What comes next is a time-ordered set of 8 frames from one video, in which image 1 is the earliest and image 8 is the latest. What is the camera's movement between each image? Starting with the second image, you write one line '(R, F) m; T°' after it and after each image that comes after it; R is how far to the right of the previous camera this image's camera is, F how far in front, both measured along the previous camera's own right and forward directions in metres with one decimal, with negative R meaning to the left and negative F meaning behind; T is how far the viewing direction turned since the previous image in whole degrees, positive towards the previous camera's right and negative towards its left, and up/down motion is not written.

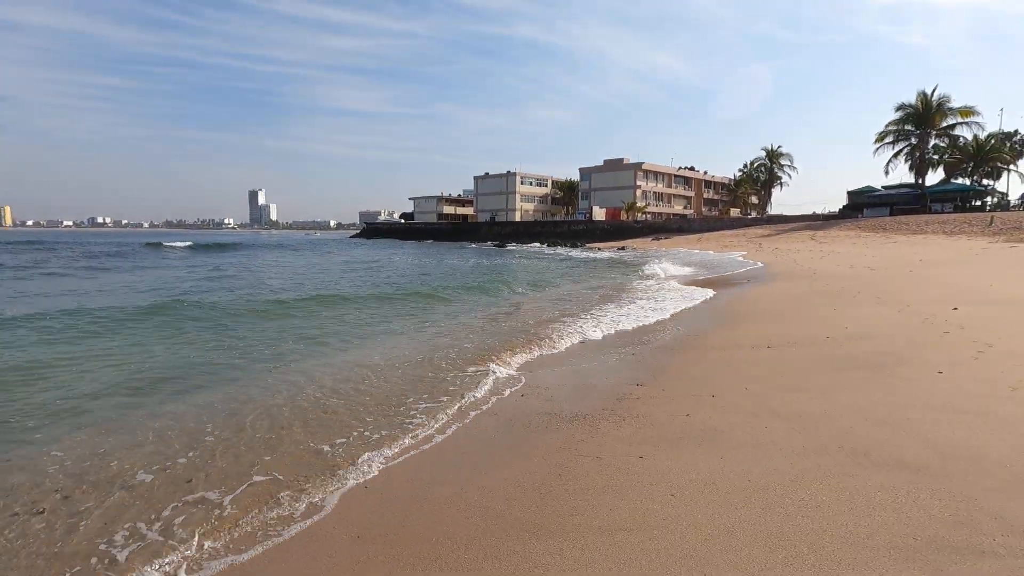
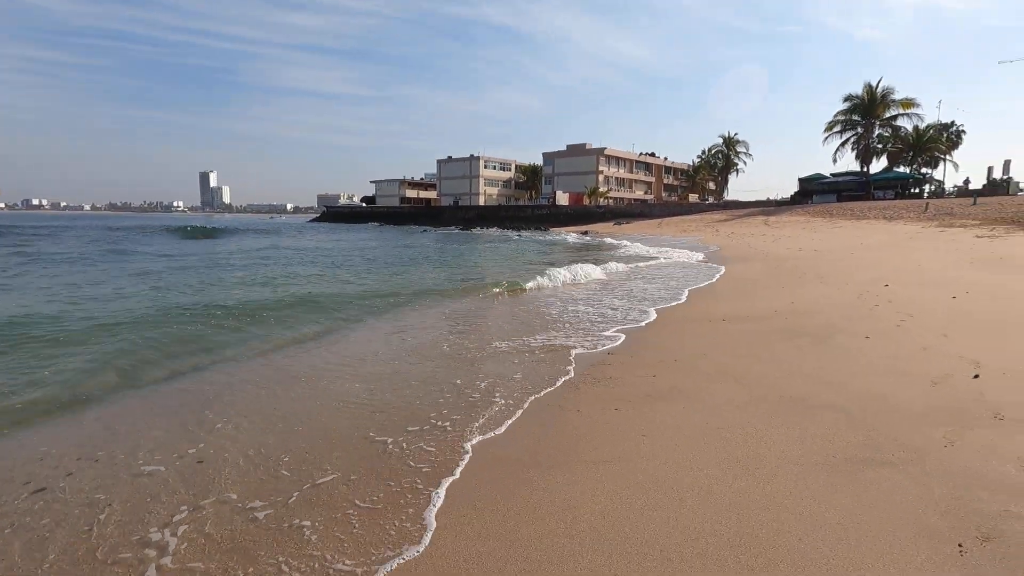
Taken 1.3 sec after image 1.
(-0.2, -0.5) m; +4°
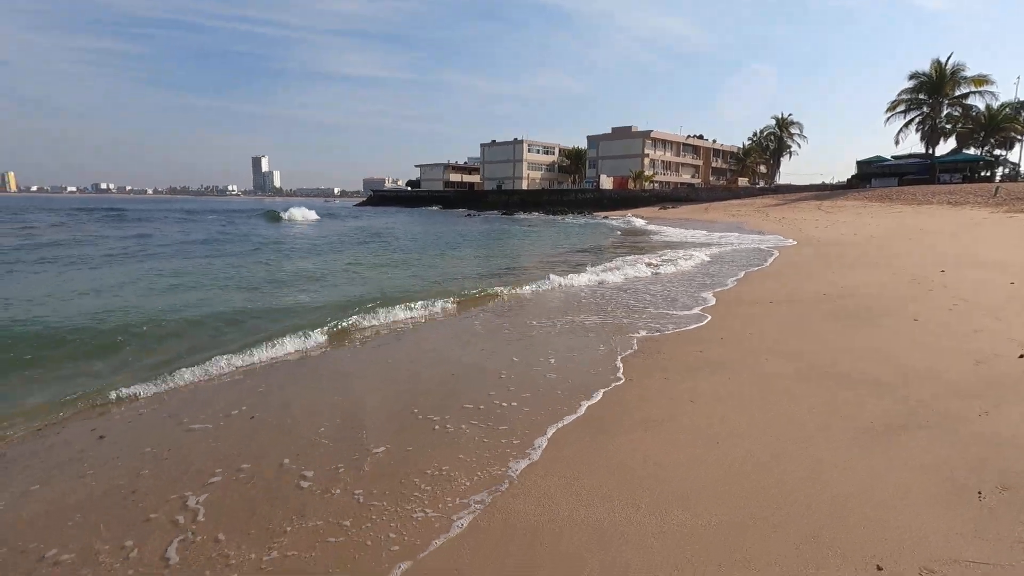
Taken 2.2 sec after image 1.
(-0.1, -0.4) m; -4°
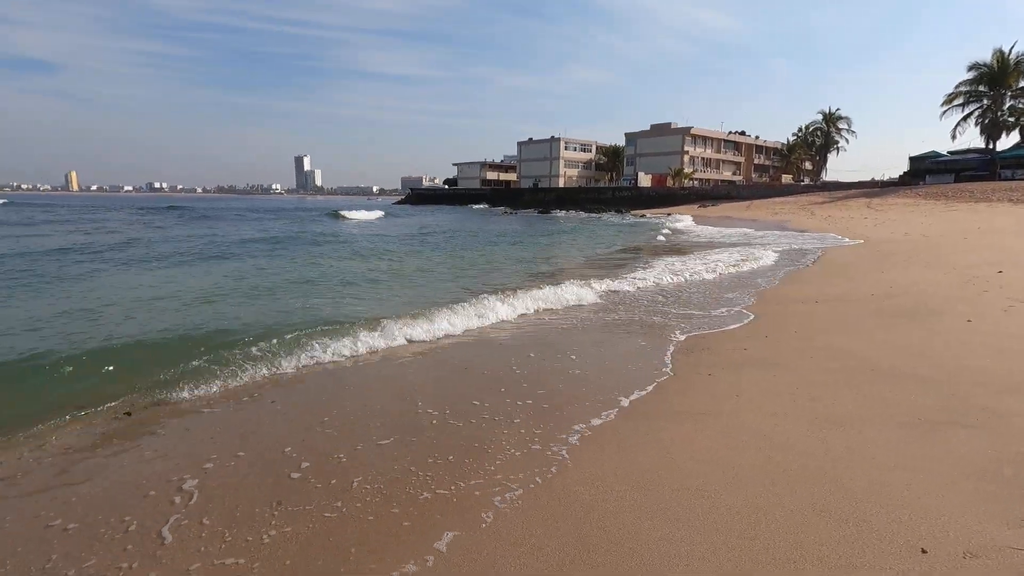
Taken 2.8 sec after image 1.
(-0.1, -0.2) m; -4°
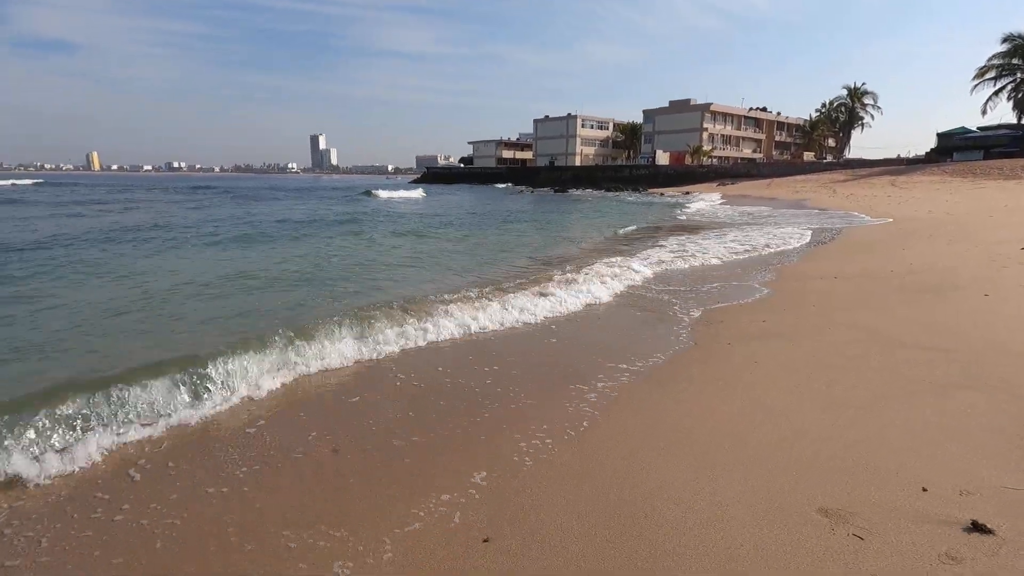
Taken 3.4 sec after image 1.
(-0.1, -0.3) m; -2°
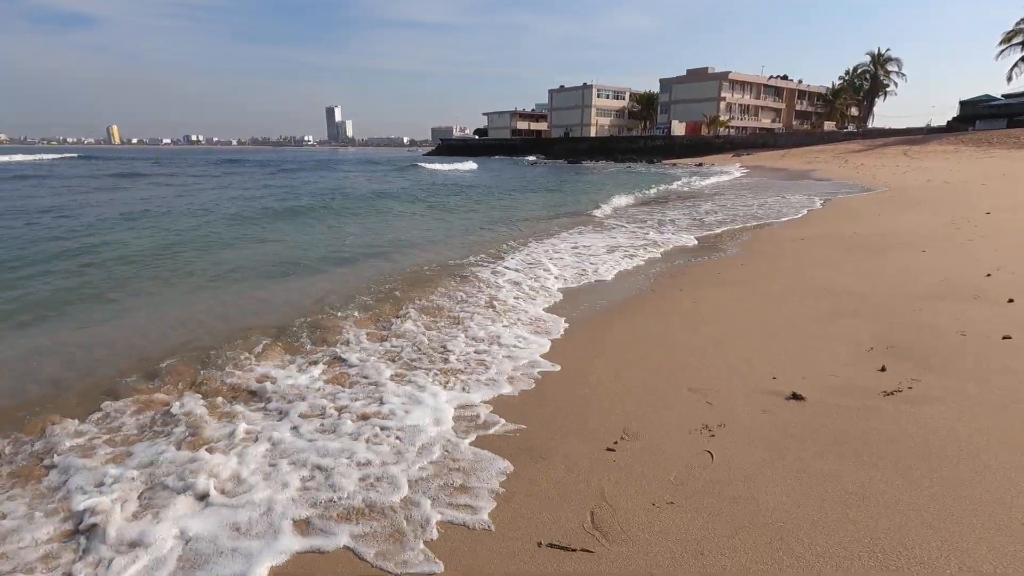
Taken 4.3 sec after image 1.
(+0.4, -0.8) m; -2°
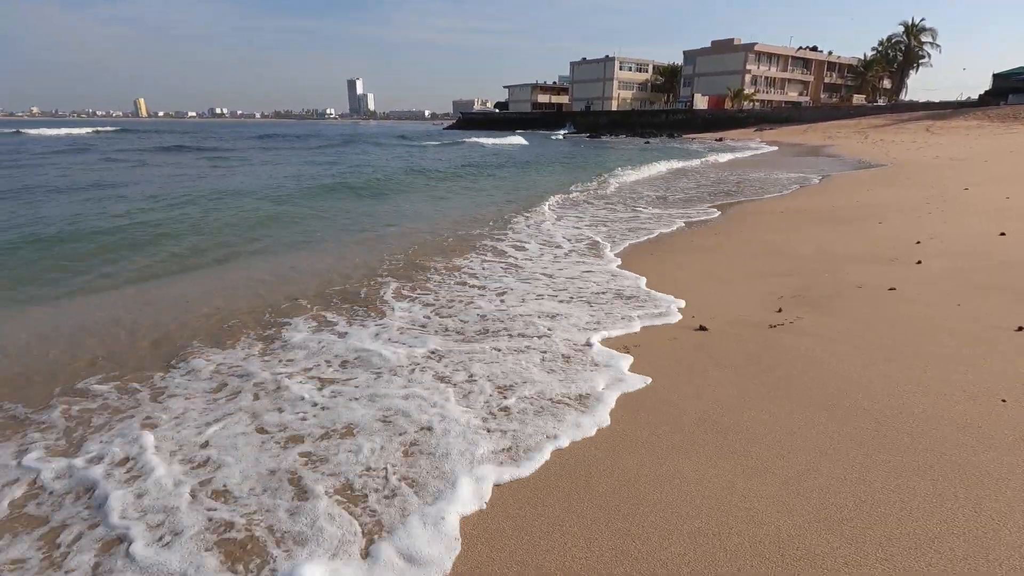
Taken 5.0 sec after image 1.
(+0.3, -0.8) m; -2°
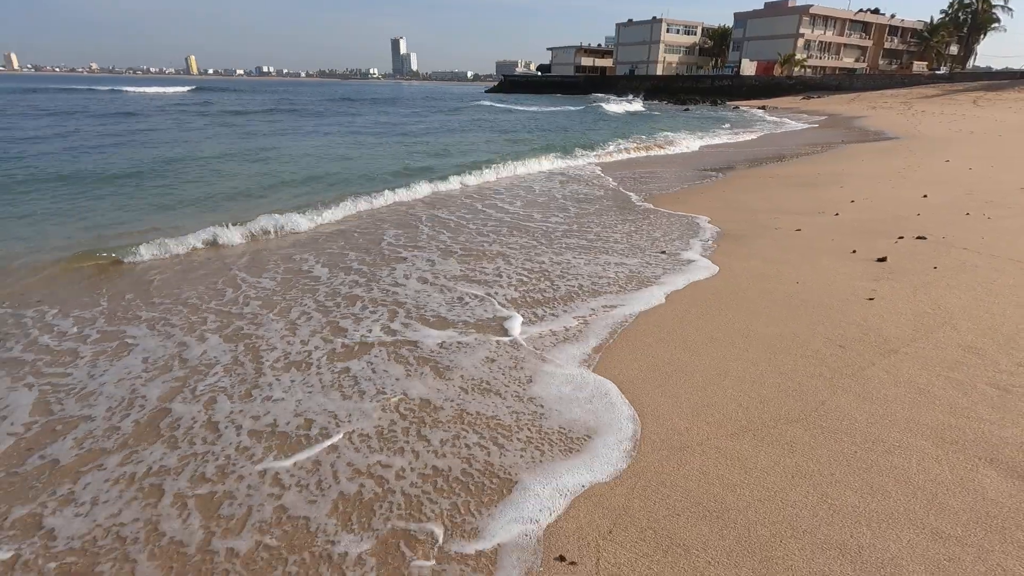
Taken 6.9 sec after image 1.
(+0.3, -1.6) m; -4°
